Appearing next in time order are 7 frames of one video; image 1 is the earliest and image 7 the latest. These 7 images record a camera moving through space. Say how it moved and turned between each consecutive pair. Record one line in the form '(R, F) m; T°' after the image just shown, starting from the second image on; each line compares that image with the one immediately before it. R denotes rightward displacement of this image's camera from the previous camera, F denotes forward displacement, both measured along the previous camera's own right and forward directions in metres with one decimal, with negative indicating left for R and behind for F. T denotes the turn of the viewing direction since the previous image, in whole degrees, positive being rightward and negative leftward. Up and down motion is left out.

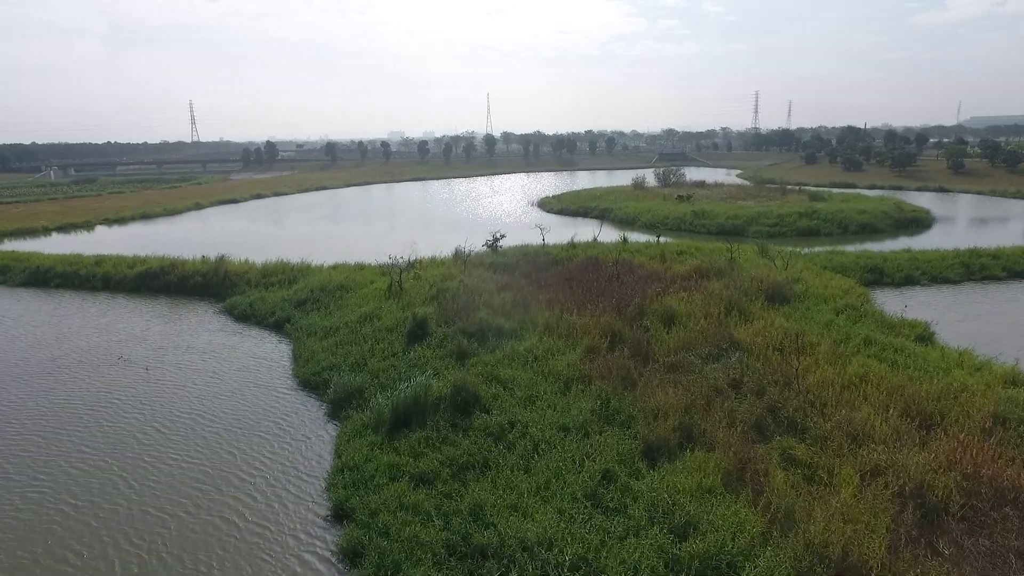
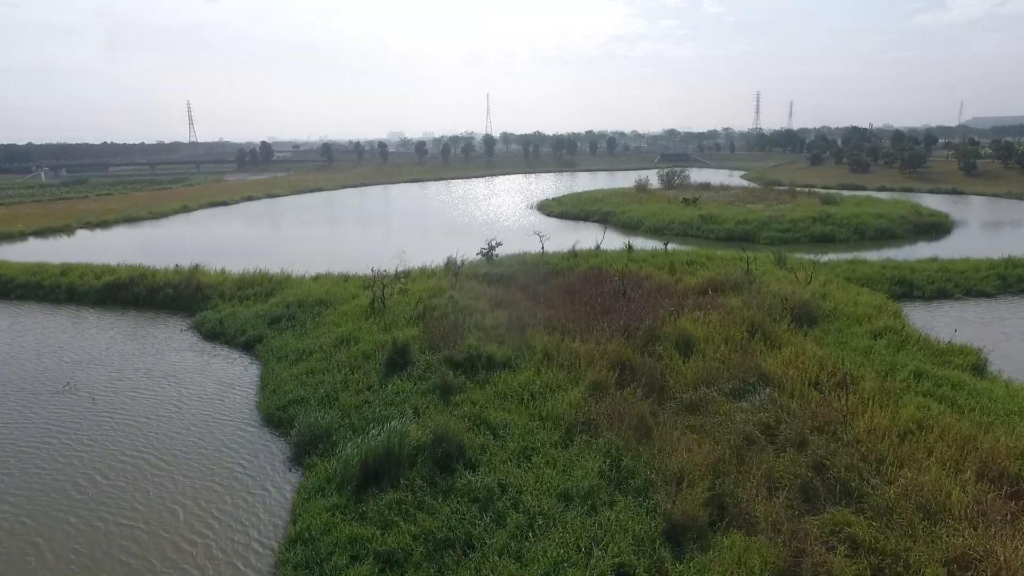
(+0.1, +1.0) m; 0°
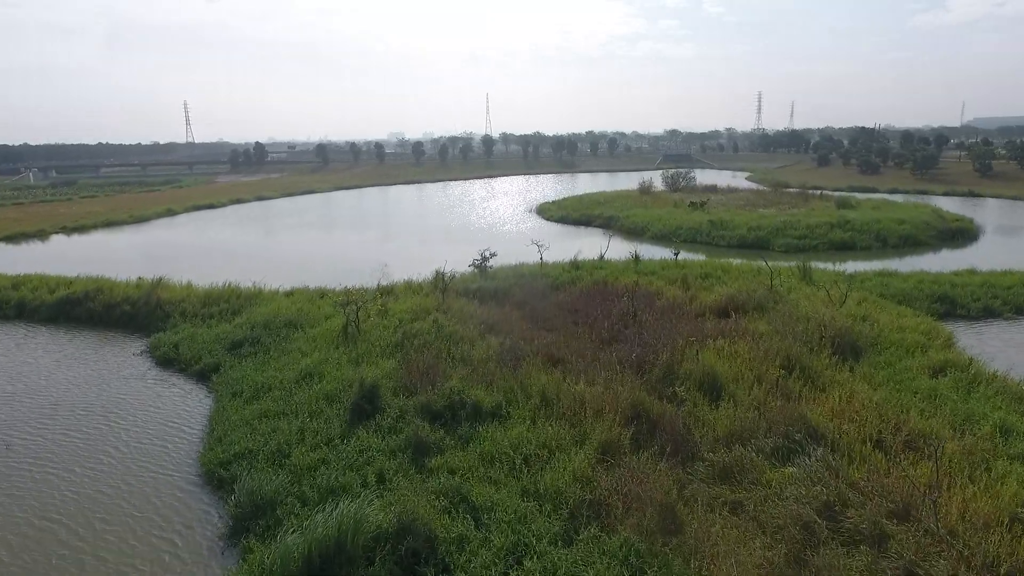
(+0.1, +1.2) m; 0°
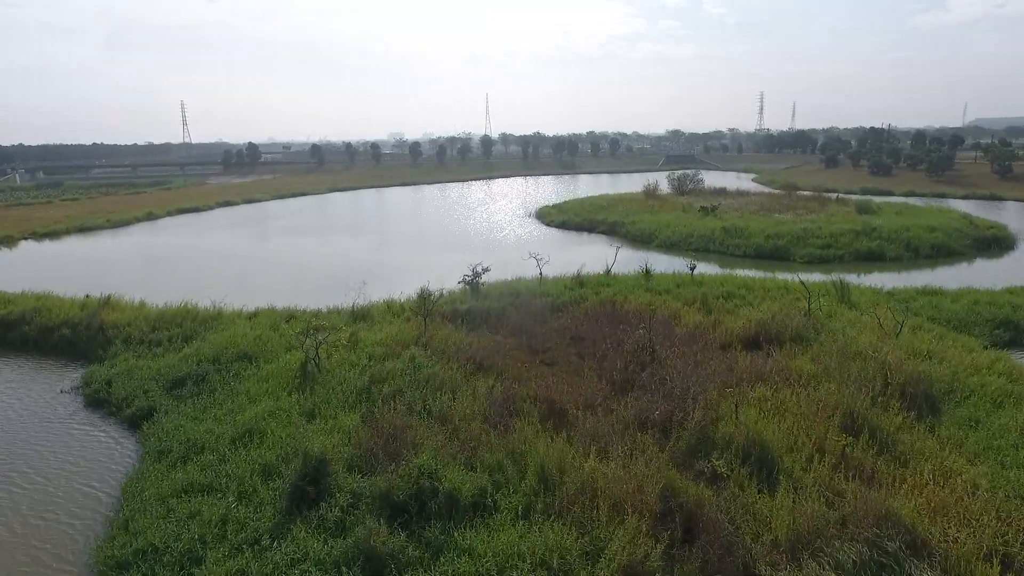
(+0.1, +1.4) m; 0°
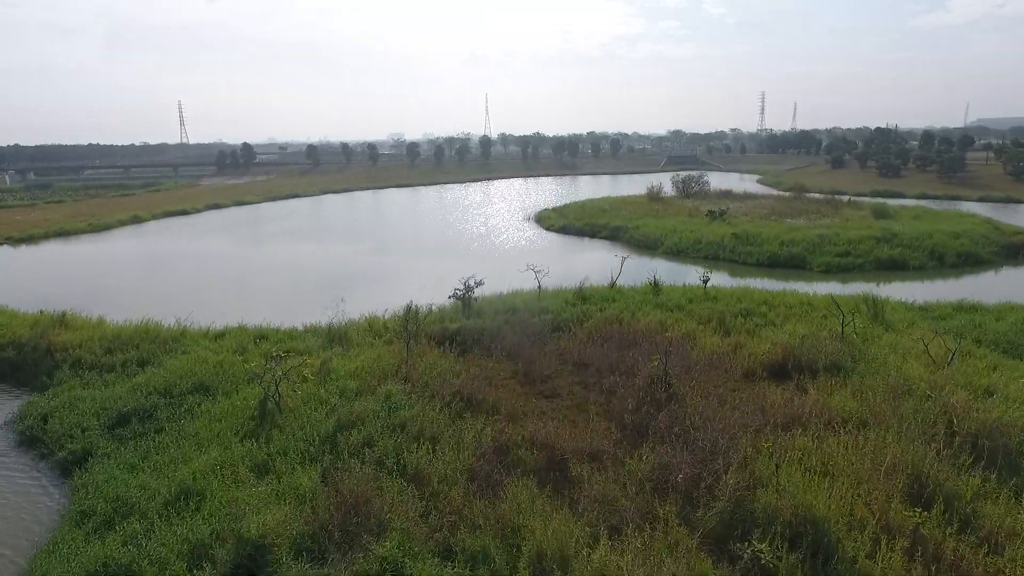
(+0.1, +1.0) m; 0°
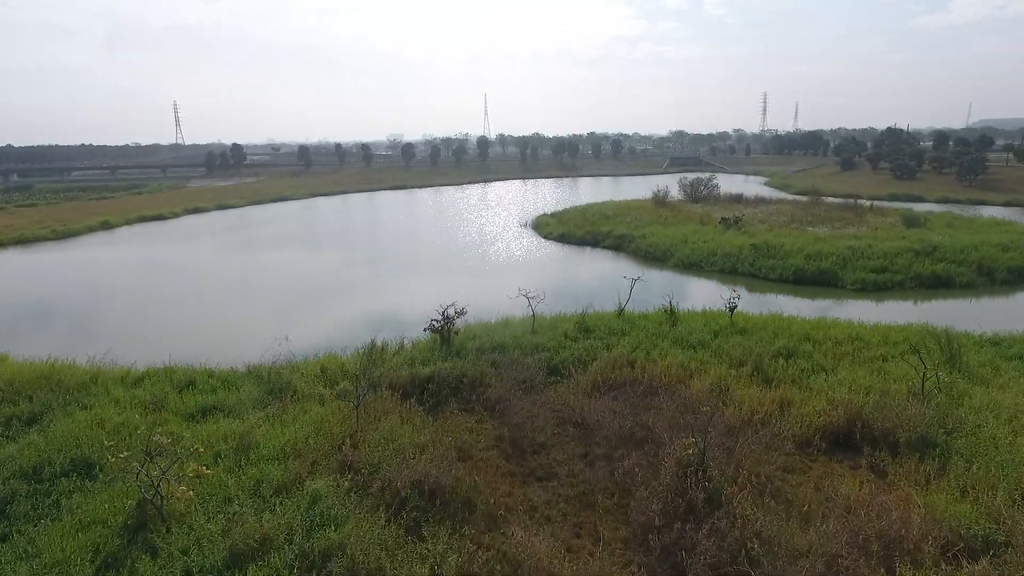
(+0.1, +1.7) m; 0°
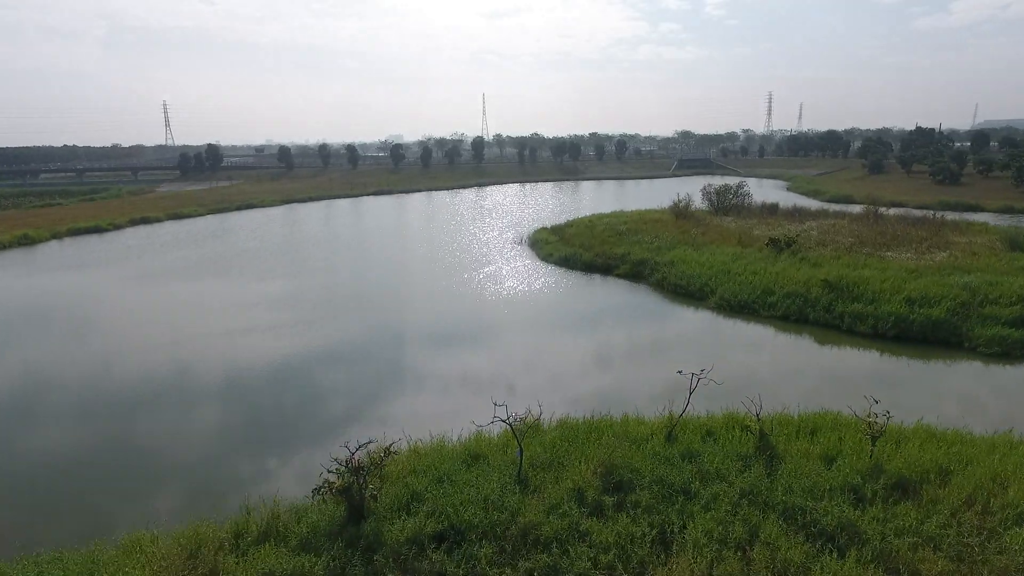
(+0.2, +3.8) m; 0°
